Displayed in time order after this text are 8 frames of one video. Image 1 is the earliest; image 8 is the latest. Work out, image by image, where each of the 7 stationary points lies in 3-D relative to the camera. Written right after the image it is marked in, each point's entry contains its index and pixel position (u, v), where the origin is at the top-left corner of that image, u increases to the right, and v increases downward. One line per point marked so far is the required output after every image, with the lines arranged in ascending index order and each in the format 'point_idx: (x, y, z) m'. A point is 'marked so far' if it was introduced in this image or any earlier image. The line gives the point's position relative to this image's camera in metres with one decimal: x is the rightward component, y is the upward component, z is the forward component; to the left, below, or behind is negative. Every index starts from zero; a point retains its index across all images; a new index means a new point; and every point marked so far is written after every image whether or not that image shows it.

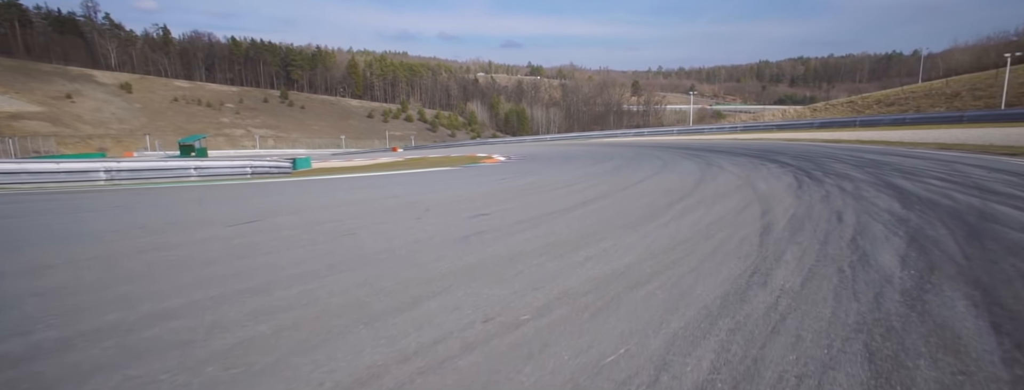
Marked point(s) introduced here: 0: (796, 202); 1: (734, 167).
0: (+4.4, -0.1, +7.7) m
1: (+7.1, +0.9, +15.6) m
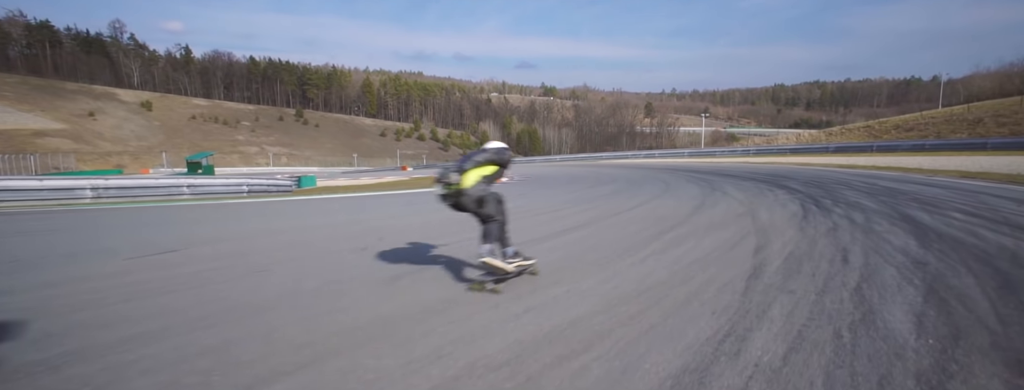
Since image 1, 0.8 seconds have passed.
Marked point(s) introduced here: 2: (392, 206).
0: (+4.0, -0.6, +6.9) m
1: (+6.8, +0.1, +14.7) m
2: (-2.8, -0.3, +12.7) m
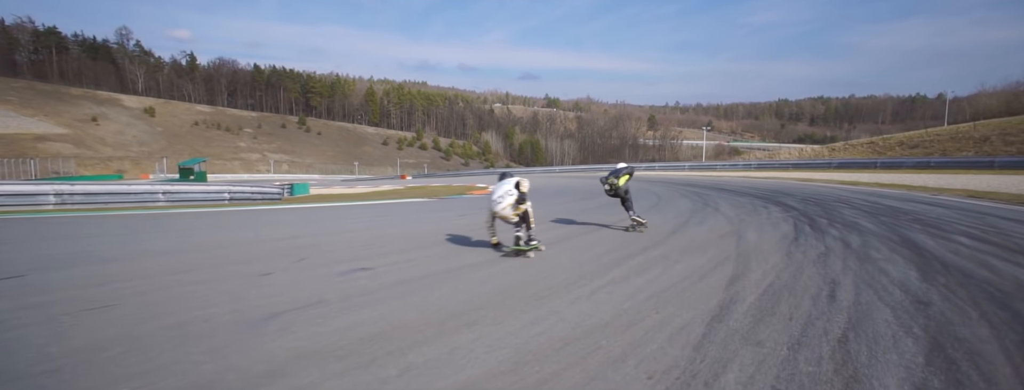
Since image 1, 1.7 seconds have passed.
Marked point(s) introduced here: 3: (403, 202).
0: (+3.3, -0.8, +6.1) m
1: (+6.2, -0.4, +13.9) m
2: (-3.5, -0.6, +11.9) m
3: (-3.8, -0.3, +18.5) m
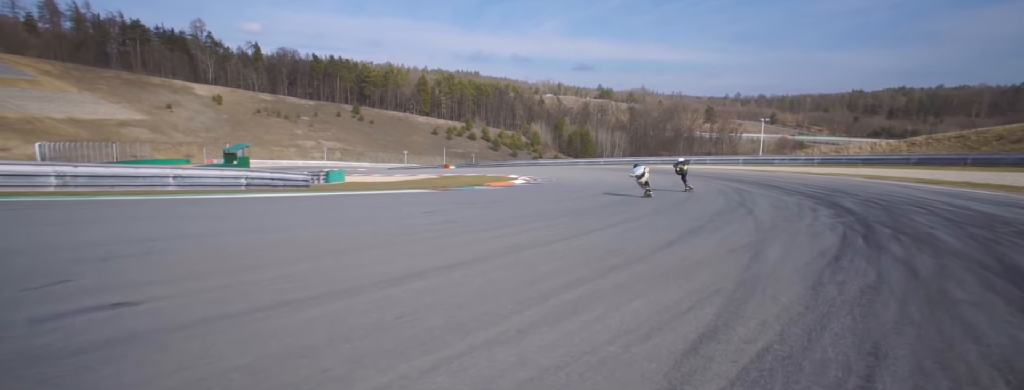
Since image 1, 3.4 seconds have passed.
0: (+2.3, -0.9, +4.0) m
1: (+6.1, -0.4, +11.5) m
2: (-3.8, -0.3, +10.5) m
3: (-3.5, +0.1, +17.1) m
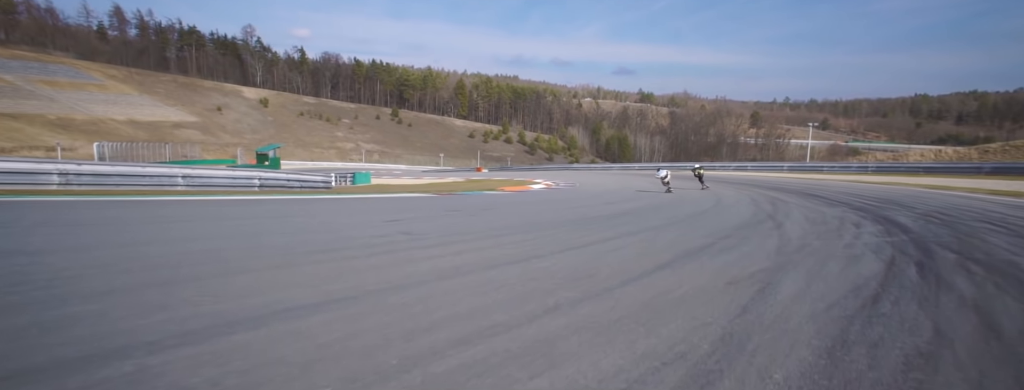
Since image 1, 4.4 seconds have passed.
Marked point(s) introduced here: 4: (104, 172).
0: (+1.5, -1.0, +2.6) m
1: (+5.8, -0.6, +9.7) m
2: (-4.1, -0.4, +9.5) m
3: (-3.2, 0.0, +16.1) m
4: (-13.9, +0.8, +16.7) m
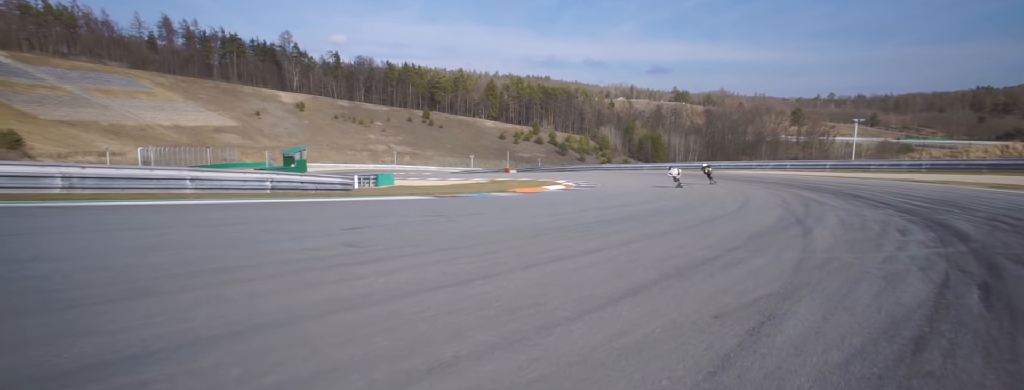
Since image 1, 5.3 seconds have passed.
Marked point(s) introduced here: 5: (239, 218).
0: (+0.8, -1.1, +1.5) m
1: (+5.6, -0.7, +8.3) m
2: (-4.3, -0.5, +8.8) m
3: (-3.1, -0.1, +15.3) m
4: (-13.7, +0.7, +16.6) m
5: (-5.2, -0.4, +8.9) m
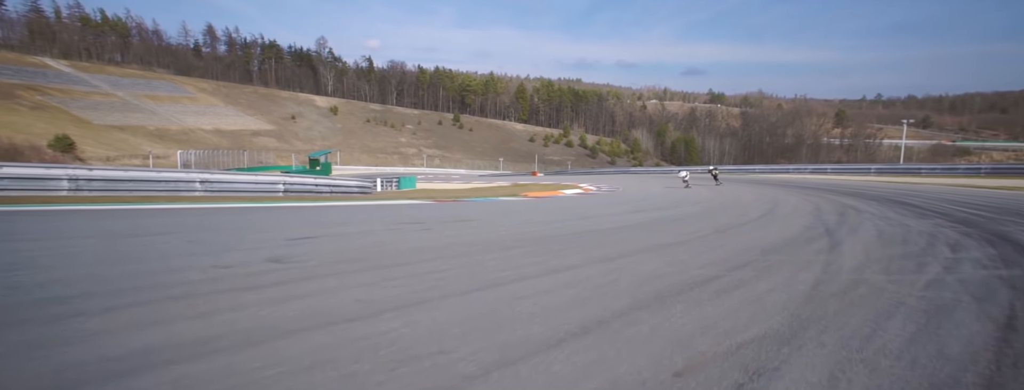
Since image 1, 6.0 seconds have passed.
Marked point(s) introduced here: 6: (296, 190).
0: (0.0, -1.1, +0.5) m
1: (+5.2, -0.8, +7.1) m
2: (-4.6, -0.5, +8.1) m
3: (-2.9, -0.2, +14.5) m
4: (-13.4, +0.6, +16.6) m
5: (-5.4, -0.5, +8.4) m
6: (-9.4, +0.2, +20.7) m
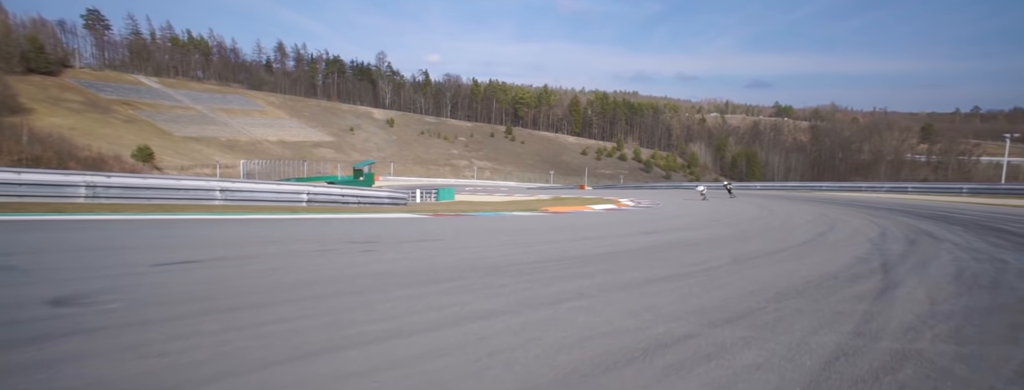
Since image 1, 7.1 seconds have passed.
0: (-1.3, -1.1, -0.8) m
1: (+4.6, -1.1, +5.2) m
2: (-5.1, -0.7, +7.3) m
3: (-2.7, -0.6, +13.5) m
4: (-12.9, +0.4, +16.7) m
5: (-5.9, -0.6, +7.6) m
6: (-8.5, -0.2, +20.3) m
